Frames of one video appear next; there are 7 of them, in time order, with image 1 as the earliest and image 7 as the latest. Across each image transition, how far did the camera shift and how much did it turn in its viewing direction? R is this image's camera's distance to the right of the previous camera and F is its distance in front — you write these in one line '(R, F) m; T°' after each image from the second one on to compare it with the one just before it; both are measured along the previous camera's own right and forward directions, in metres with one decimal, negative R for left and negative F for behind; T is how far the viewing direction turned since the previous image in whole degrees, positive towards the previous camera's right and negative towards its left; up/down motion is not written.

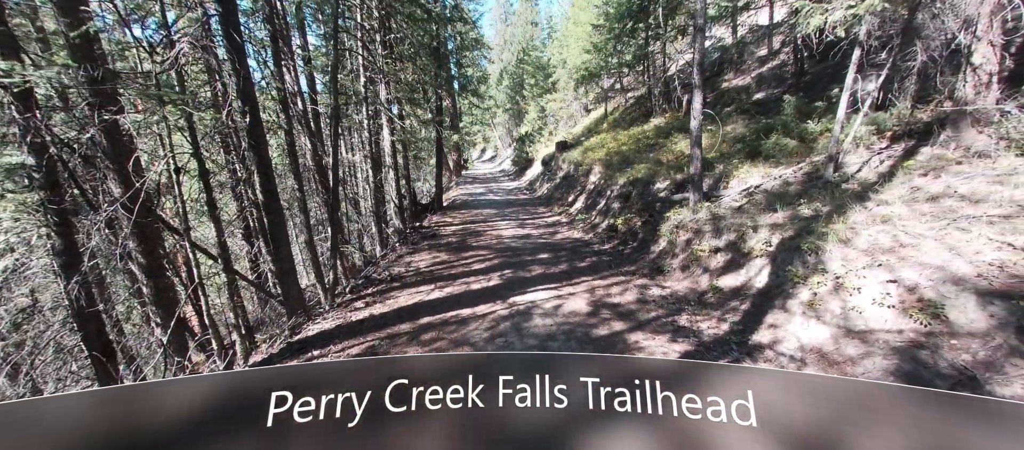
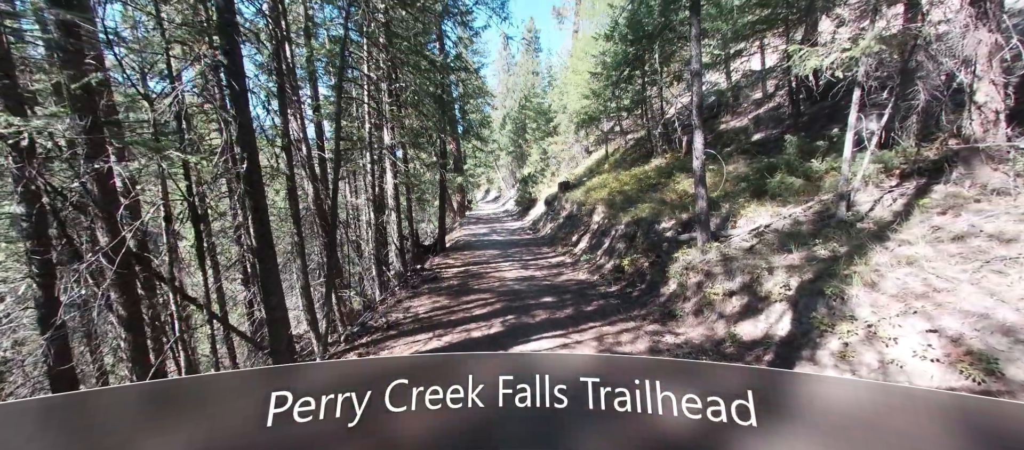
(0.0, +0.2) m; 0°
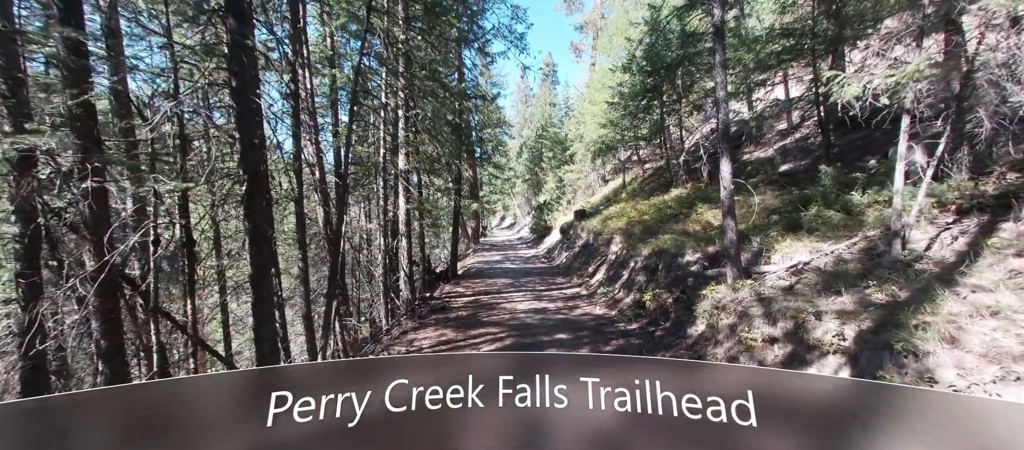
(0.0, +0.4) m; -2°
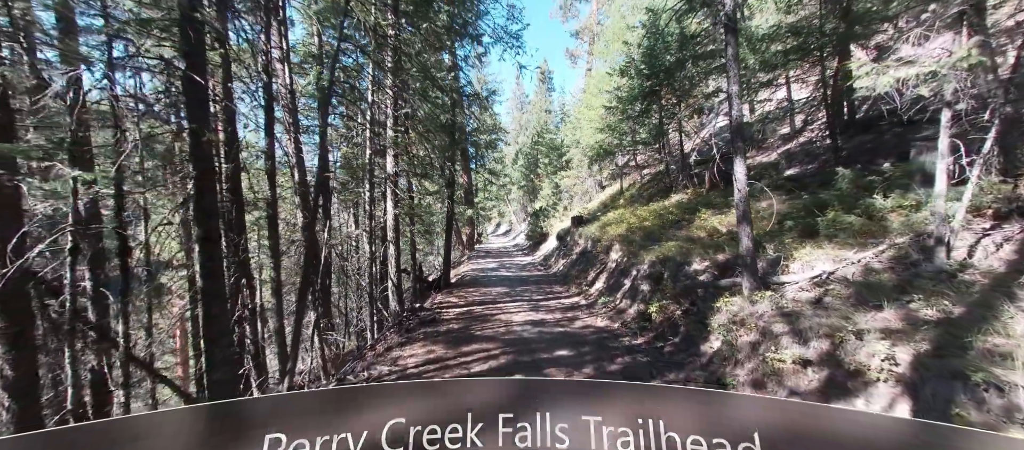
(0.0, +0.6) m; +1°
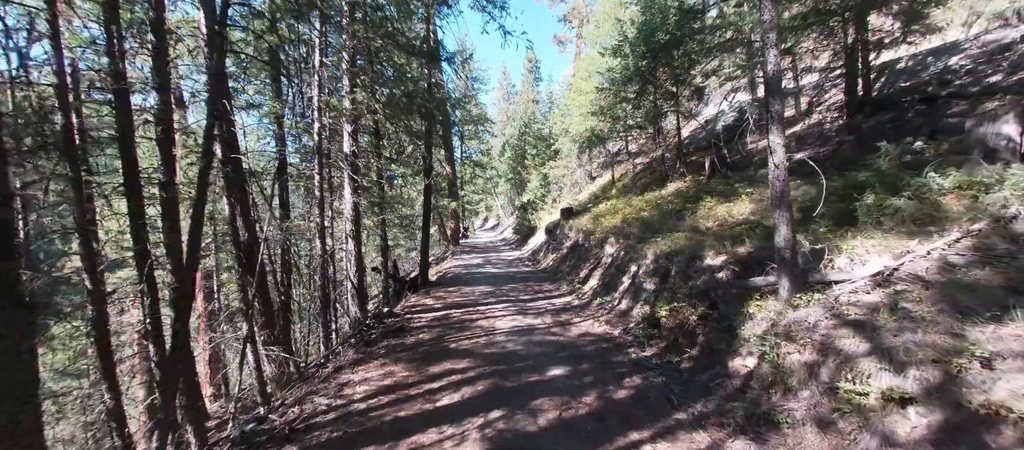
(+0.1, +1.4) m; +2°
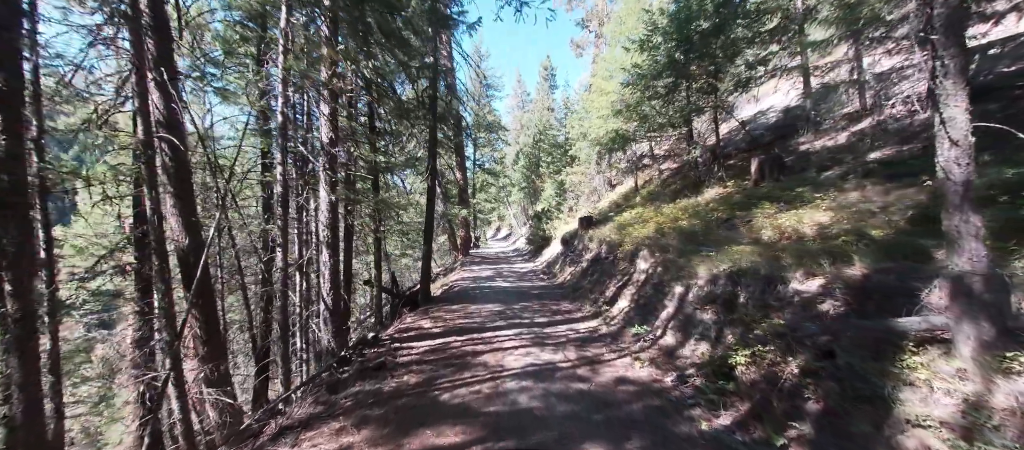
(-0.1, +1.7) m; -2°
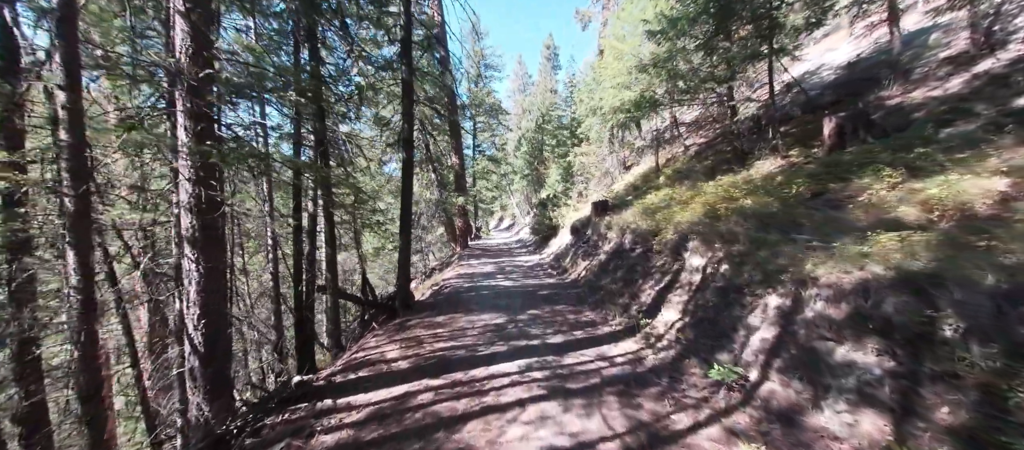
(0.0, +2.7) m; -1°
